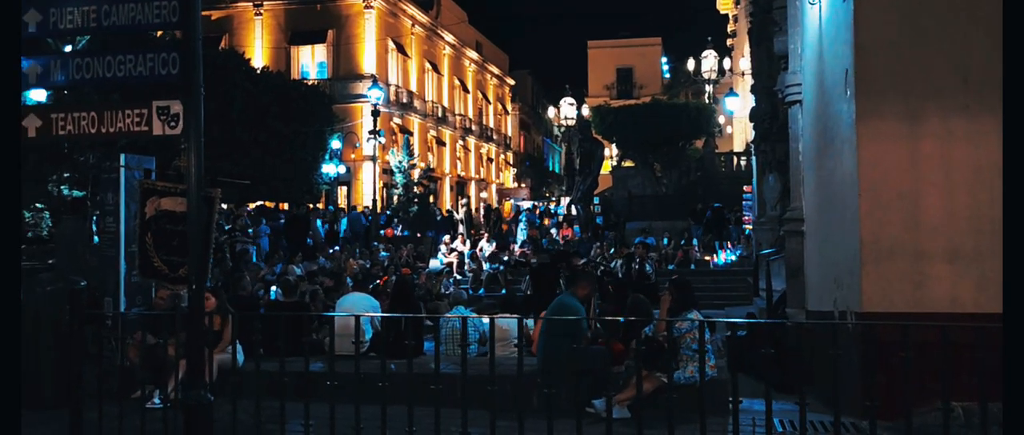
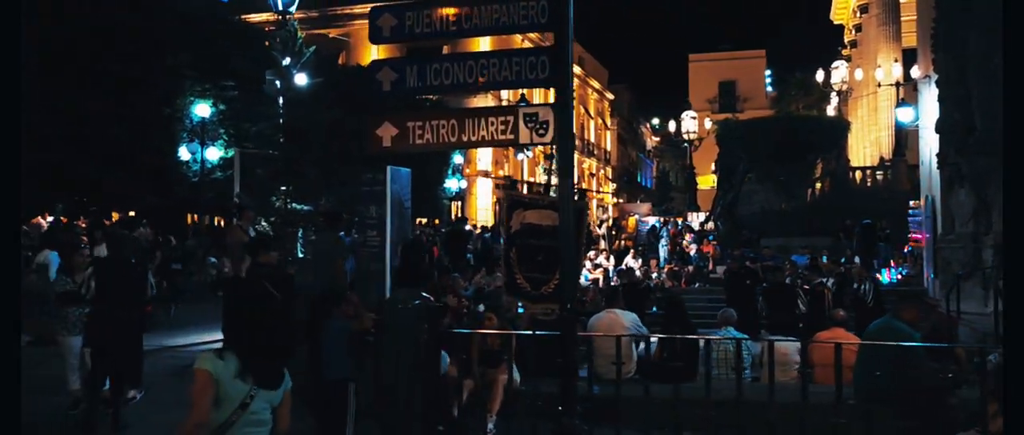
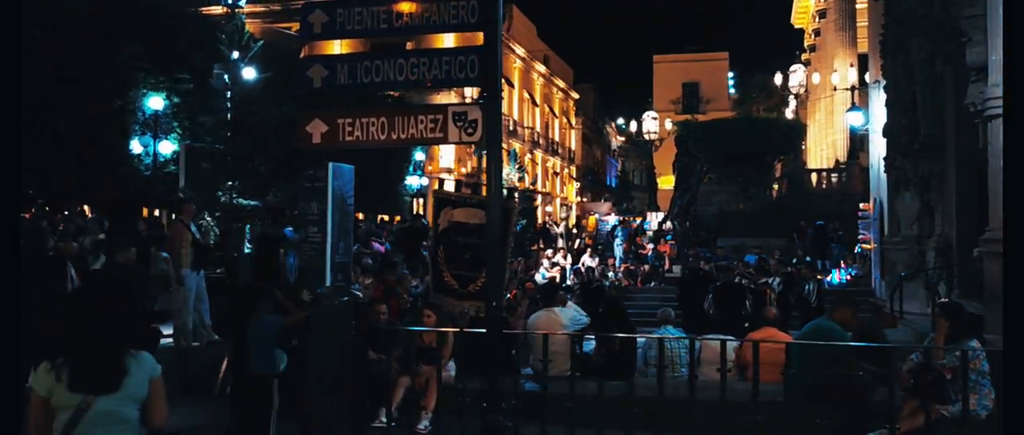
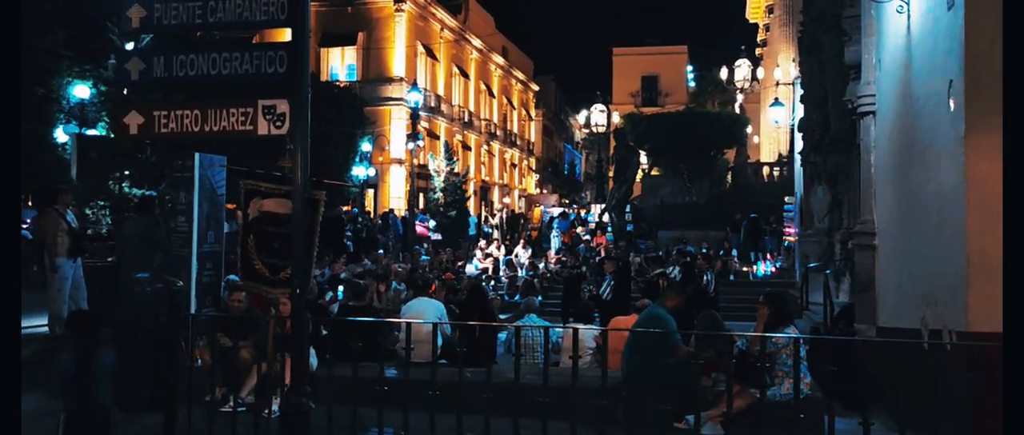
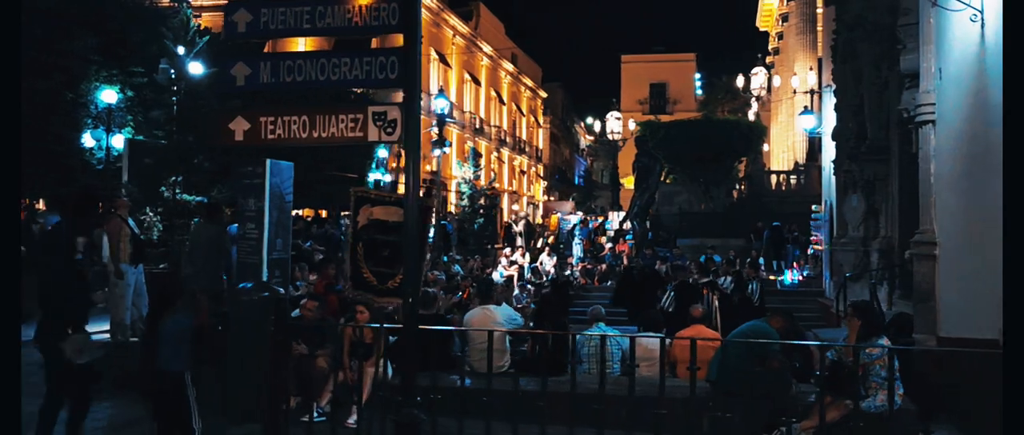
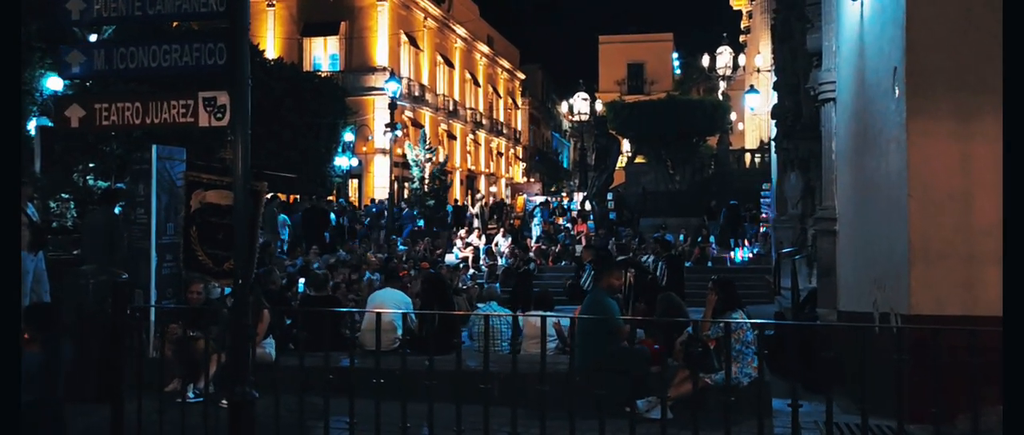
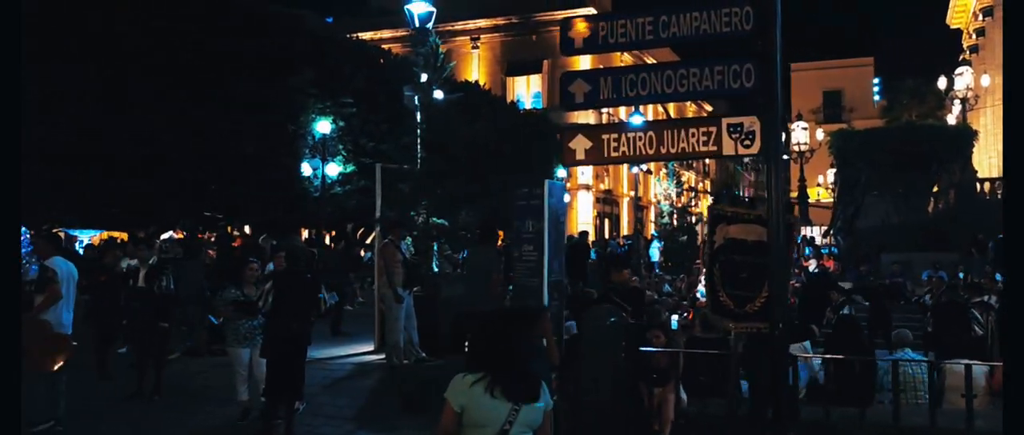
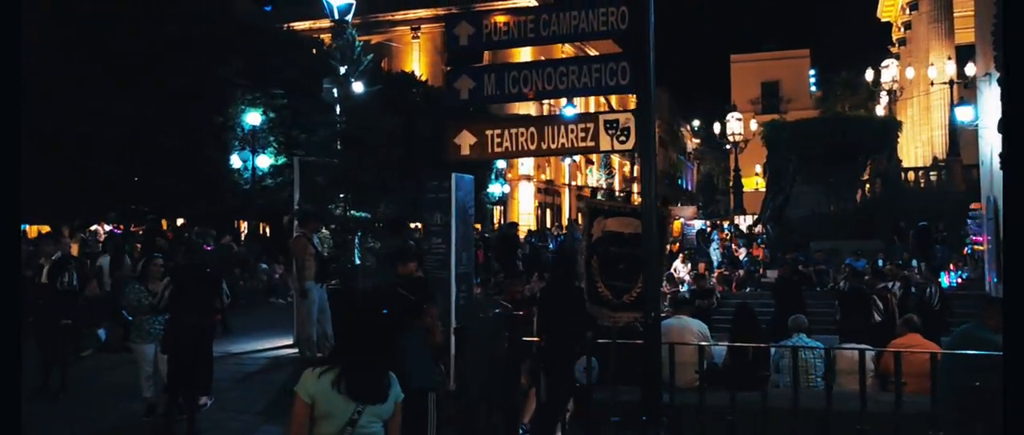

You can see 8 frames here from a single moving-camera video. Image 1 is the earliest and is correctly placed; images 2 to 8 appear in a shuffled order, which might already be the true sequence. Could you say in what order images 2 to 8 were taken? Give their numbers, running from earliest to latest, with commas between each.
6, 4, 5, 3, 2, 8, 7
